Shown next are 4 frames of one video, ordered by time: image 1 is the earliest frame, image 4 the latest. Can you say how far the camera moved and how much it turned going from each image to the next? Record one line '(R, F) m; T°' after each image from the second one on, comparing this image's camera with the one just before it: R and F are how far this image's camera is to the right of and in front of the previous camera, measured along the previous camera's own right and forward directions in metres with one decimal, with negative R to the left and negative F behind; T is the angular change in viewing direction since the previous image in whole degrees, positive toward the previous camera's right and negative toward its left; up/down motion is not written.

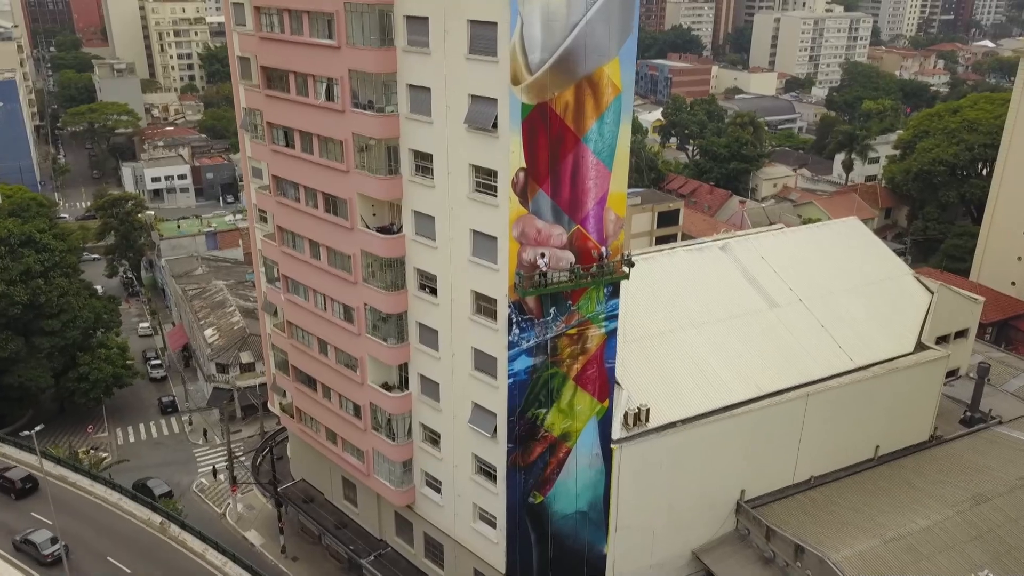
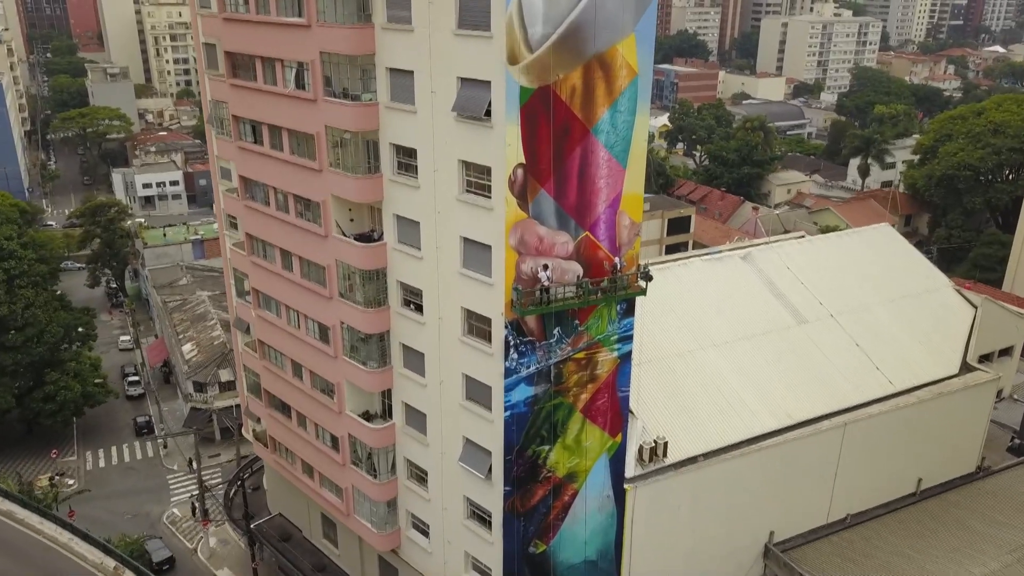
(+0.2, +4.3) m; 0°
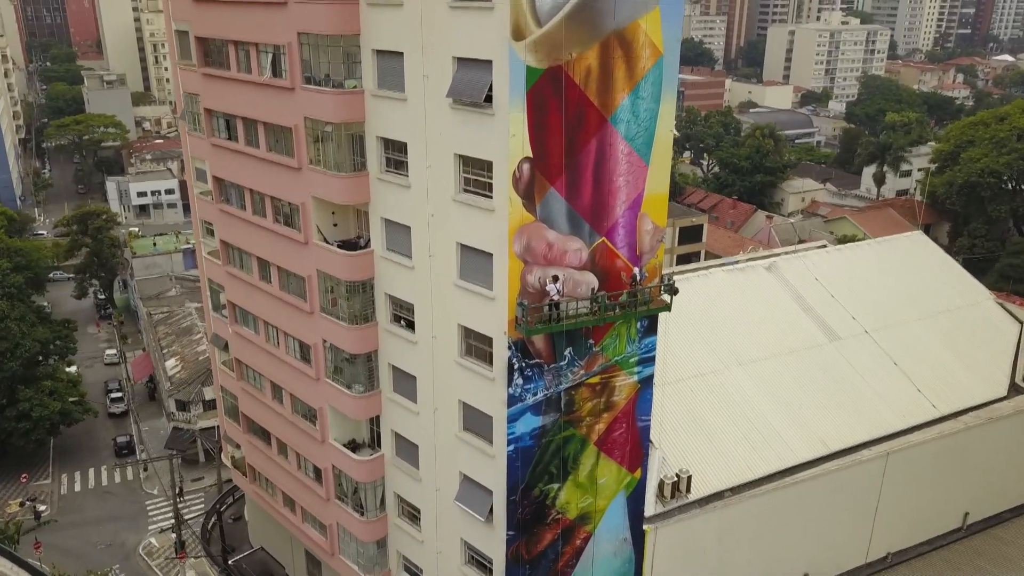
(0.0, +3.4) m; 0°
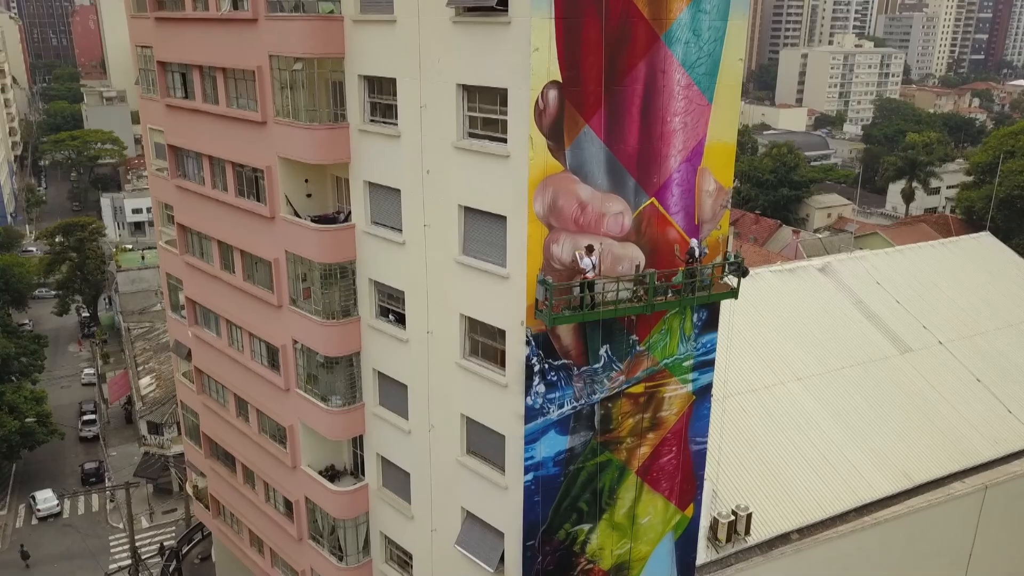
(-0.3, +5.2) m; 0°
